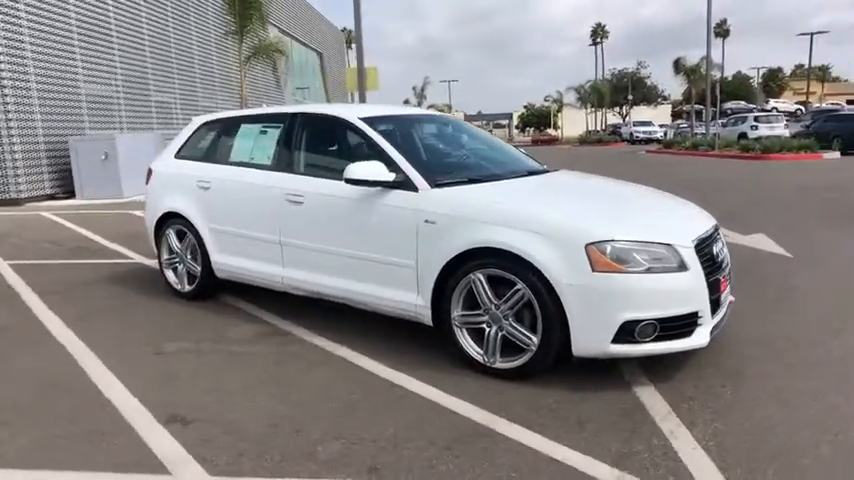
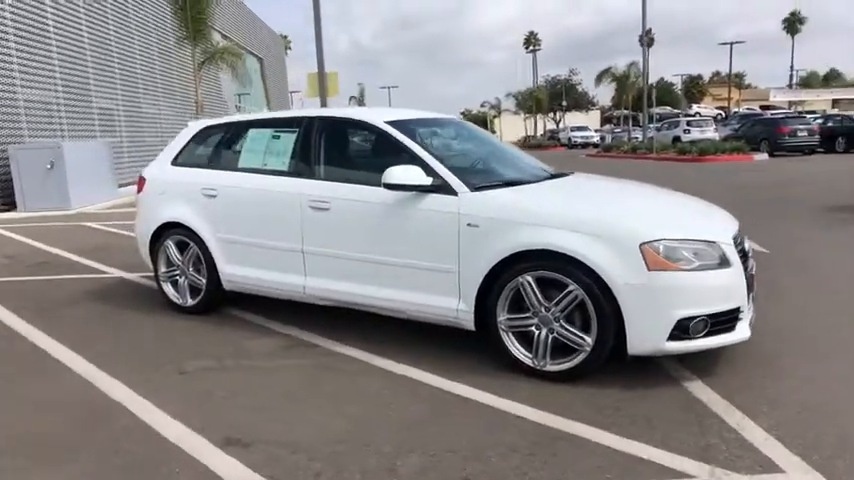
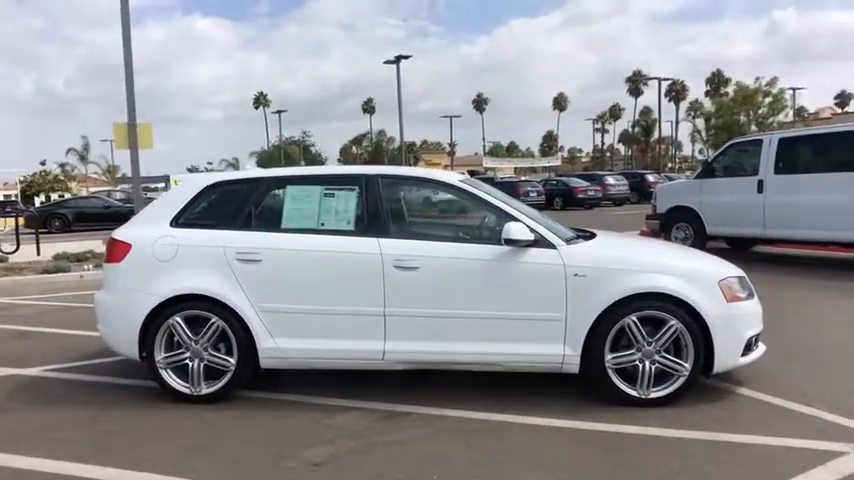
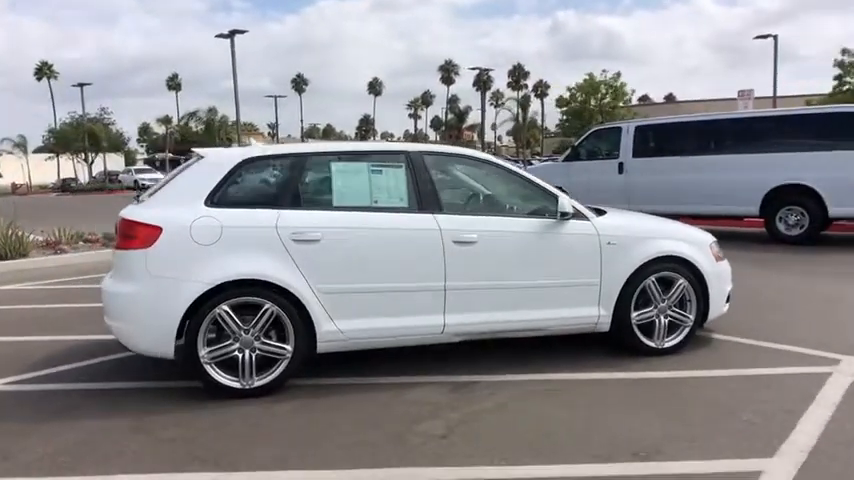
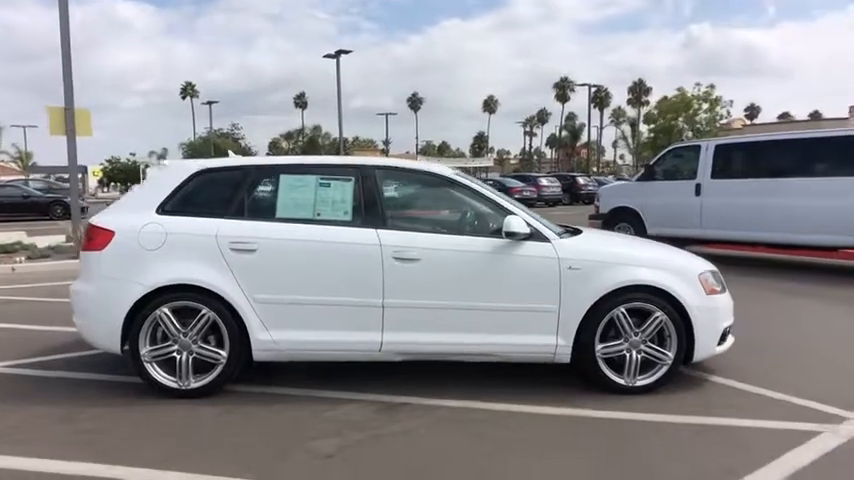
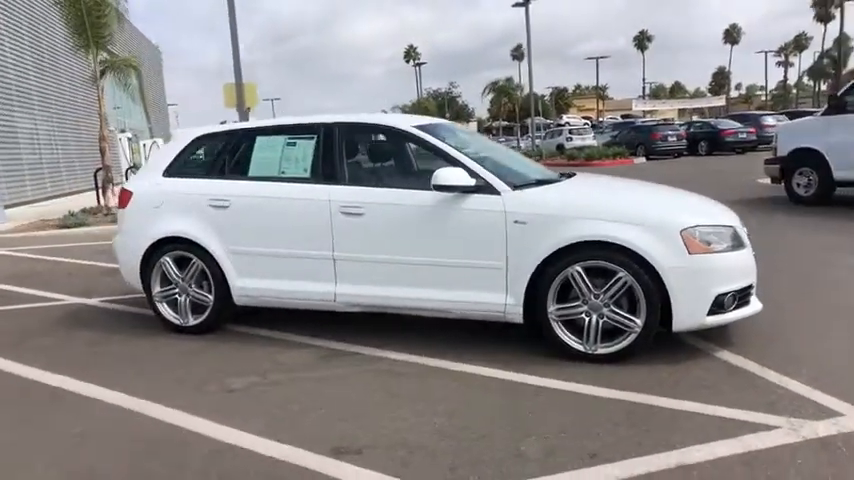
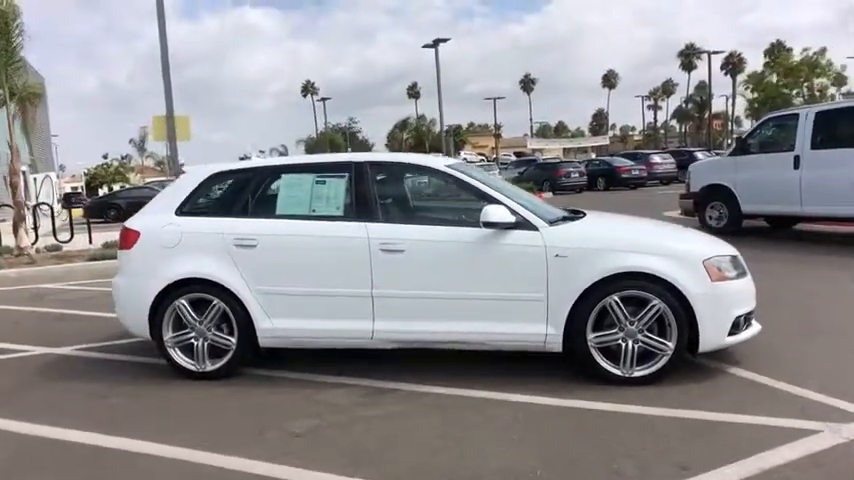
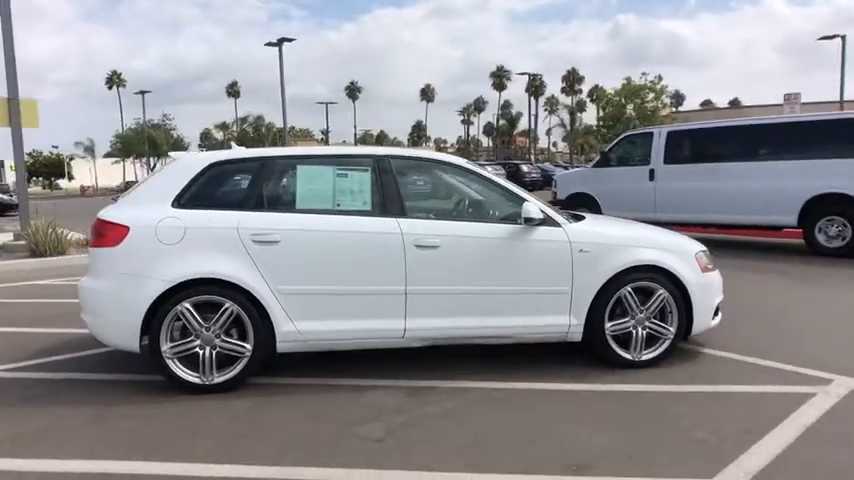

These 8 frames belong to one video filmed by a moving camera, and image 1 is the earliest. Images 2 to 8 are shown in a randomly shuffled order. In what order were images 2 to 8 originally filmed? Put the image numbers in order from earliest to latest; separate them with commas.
2, 6, 7, 3, 5, 8, 4
